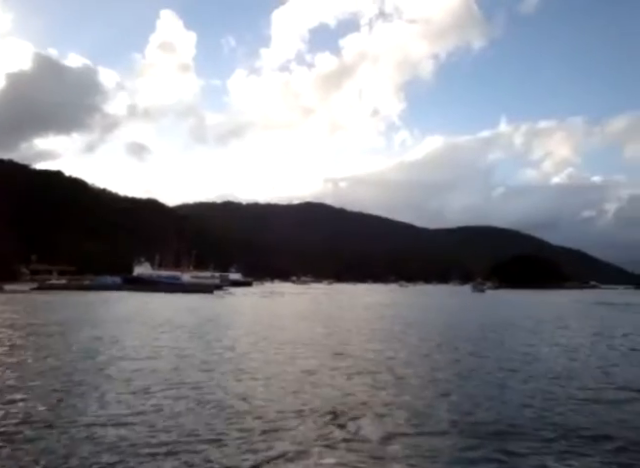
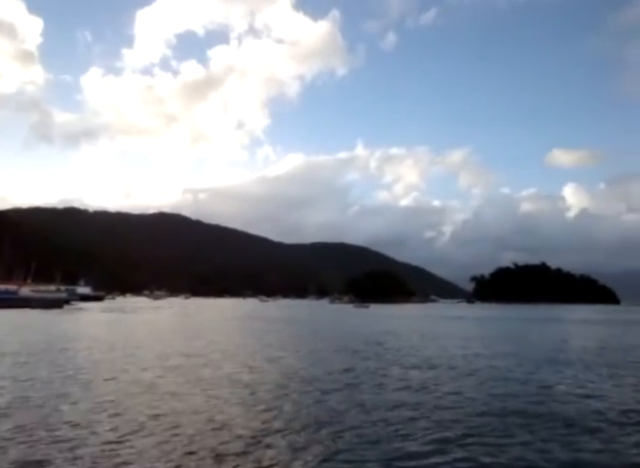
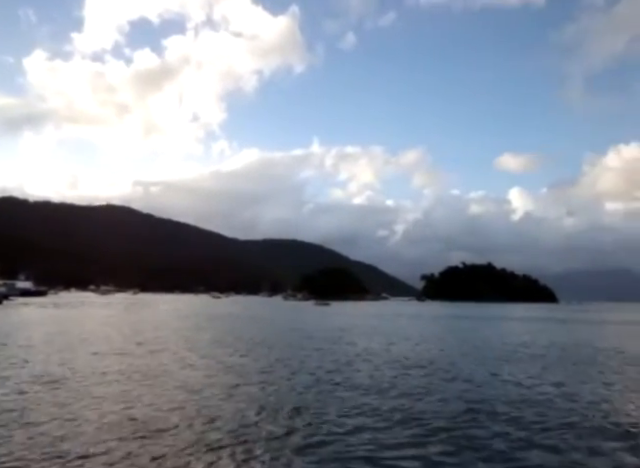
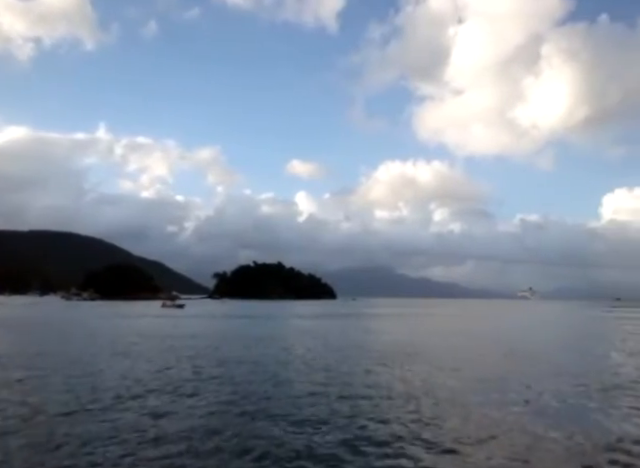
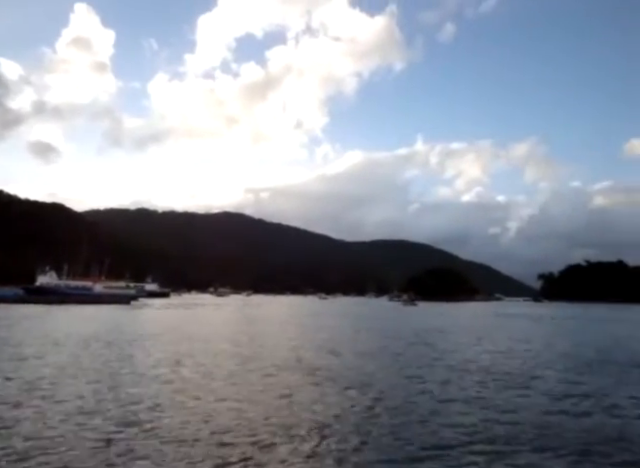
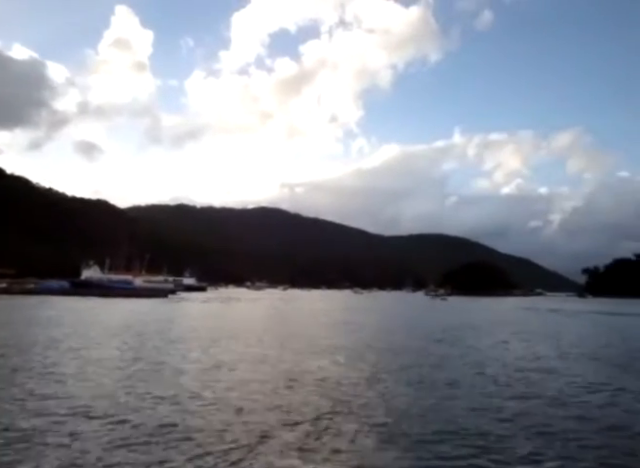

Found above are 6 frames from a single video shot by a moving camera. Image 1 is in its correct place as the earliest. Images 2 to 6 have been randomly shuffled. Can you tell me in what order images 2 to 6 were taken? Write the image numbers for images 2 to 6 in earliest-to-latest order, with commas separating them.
6, 5, 2, 3, 4
